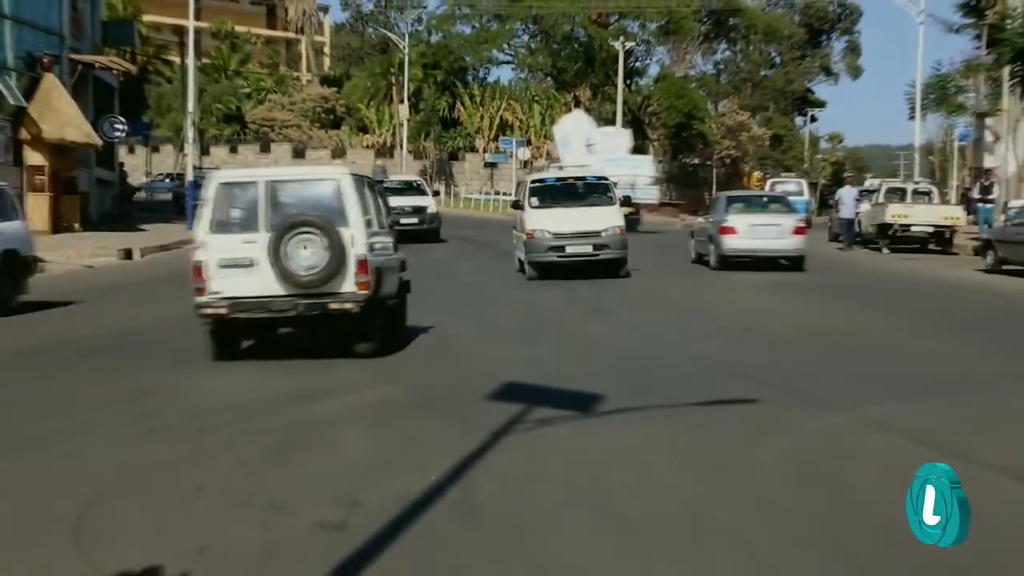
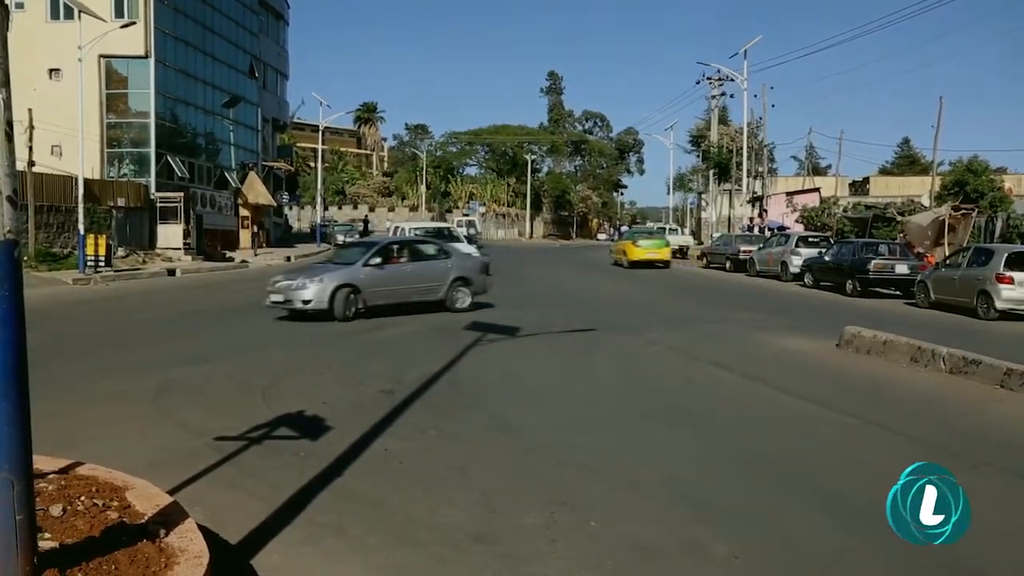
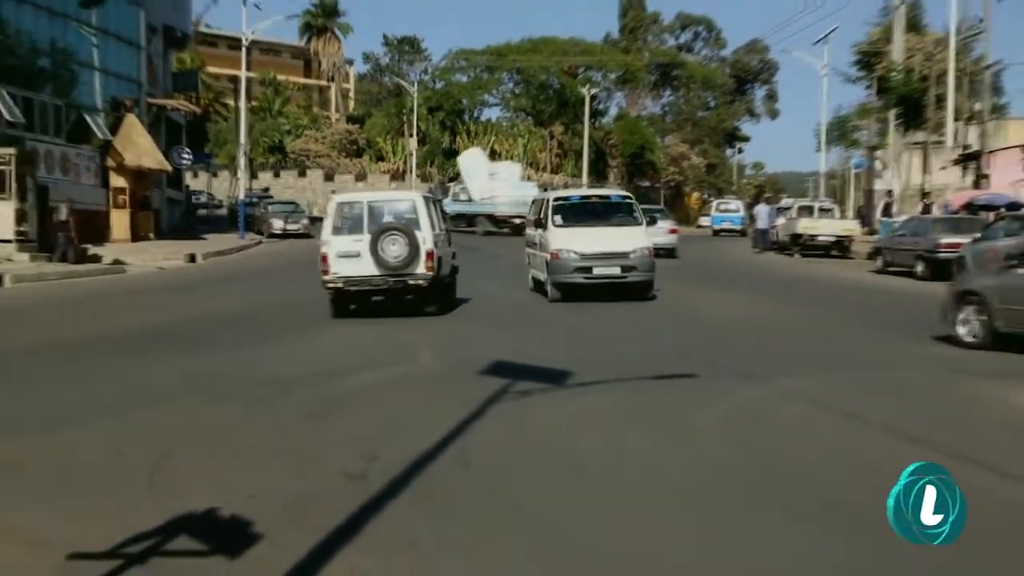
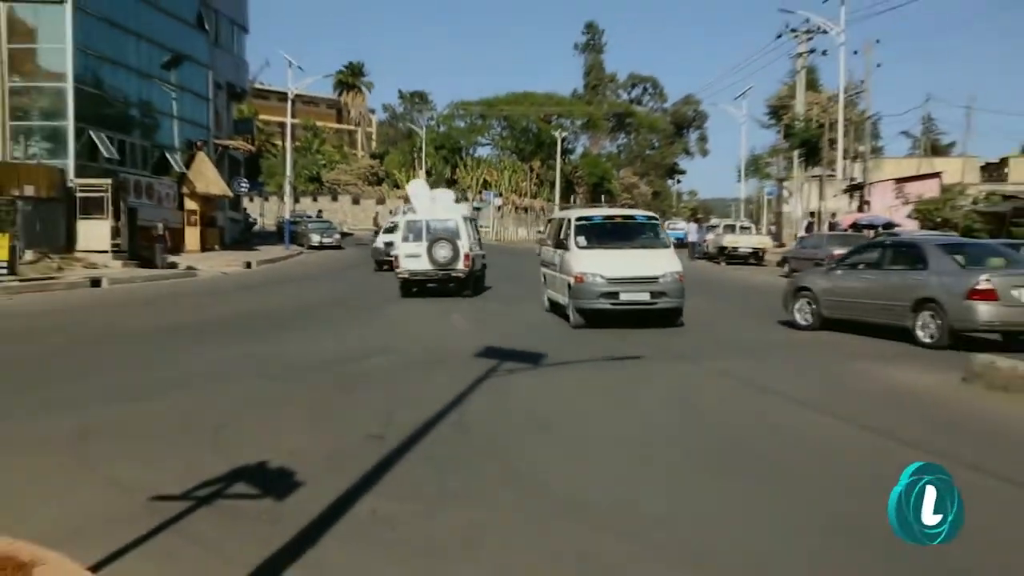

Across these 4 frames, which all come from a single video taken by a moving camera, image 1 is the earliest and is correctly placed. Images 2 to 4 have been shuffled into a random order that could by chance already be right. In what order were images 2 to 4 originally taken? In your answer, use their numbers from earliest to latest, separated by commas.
3, 4, 2
